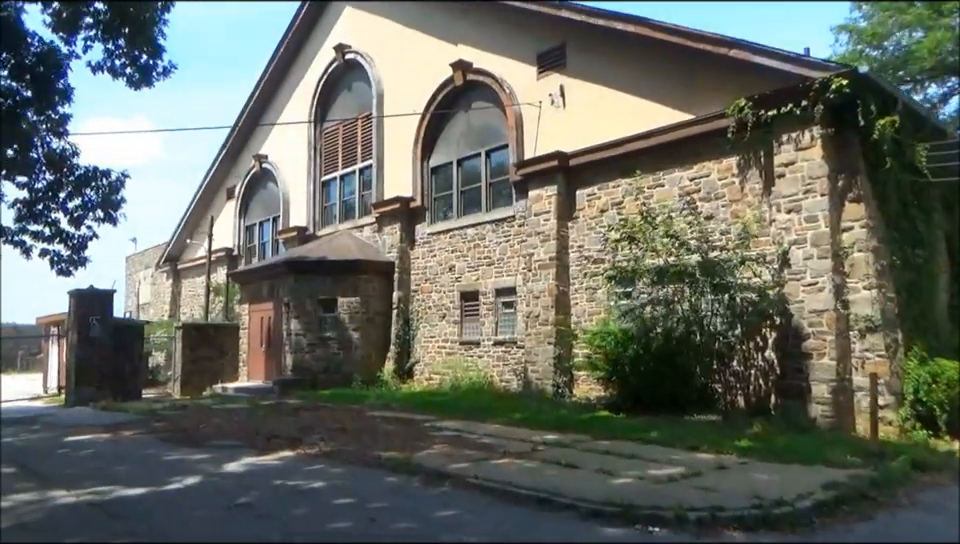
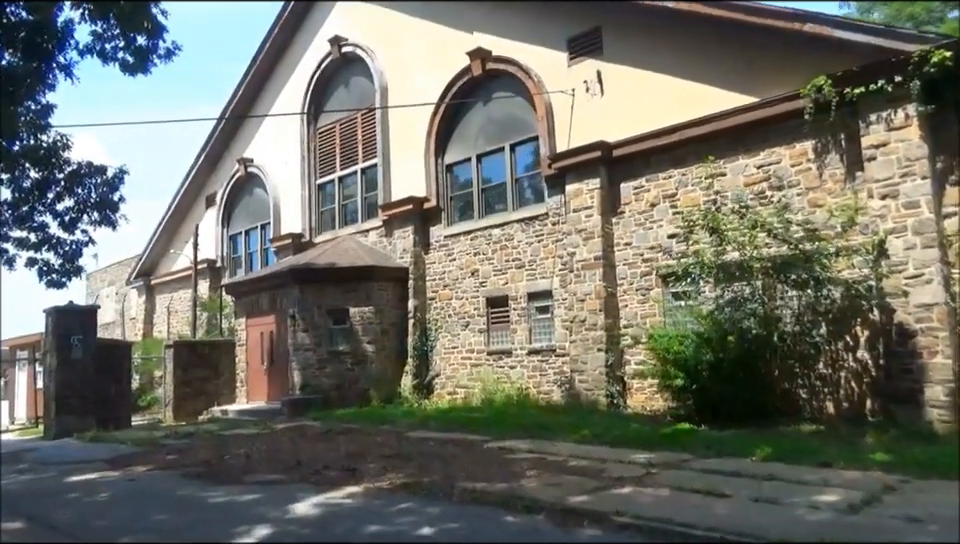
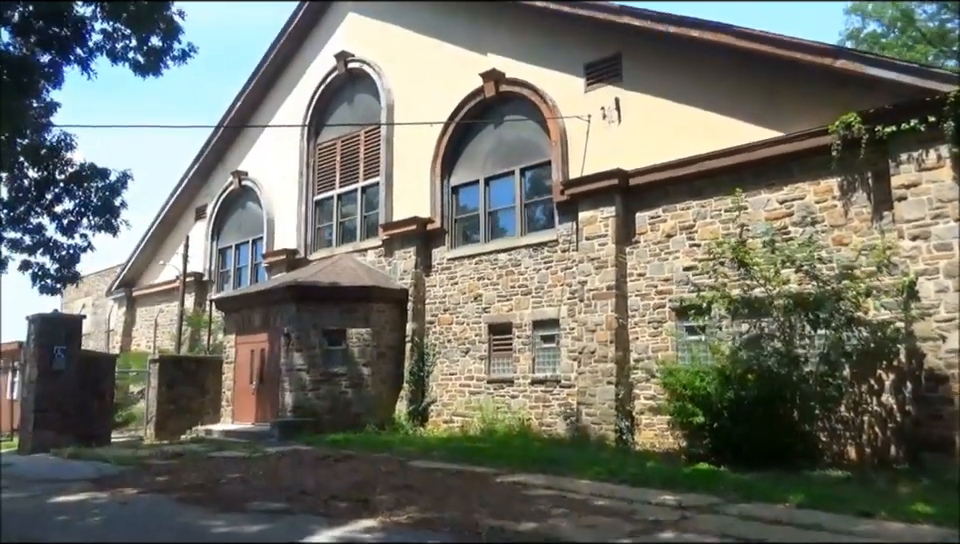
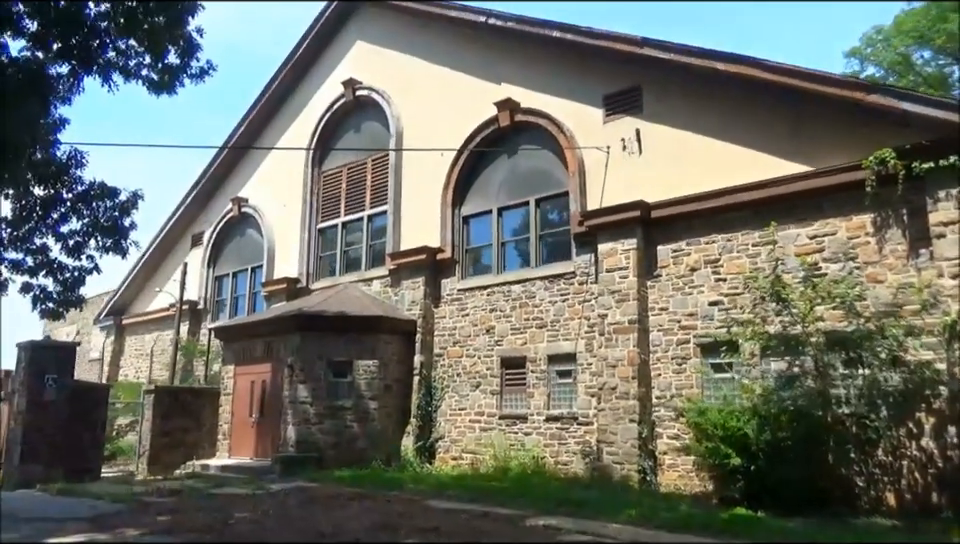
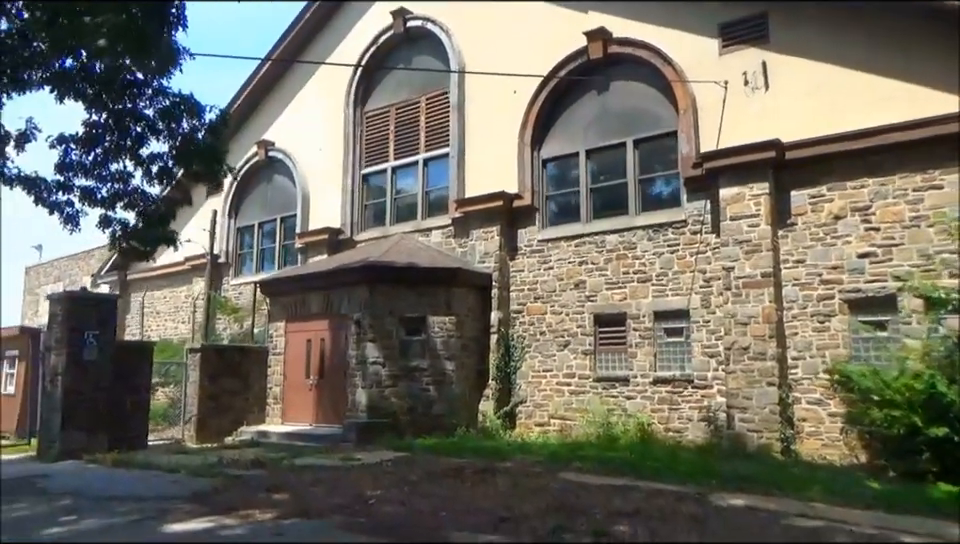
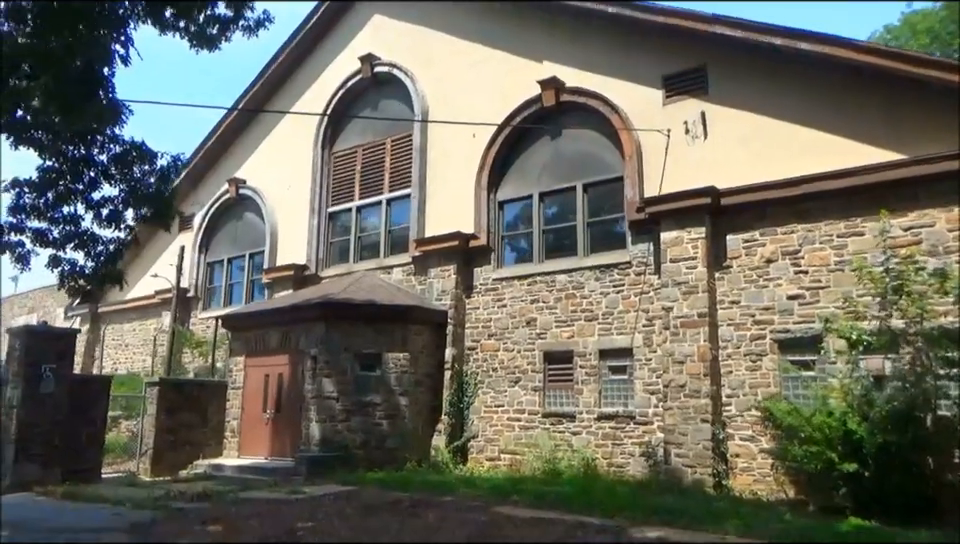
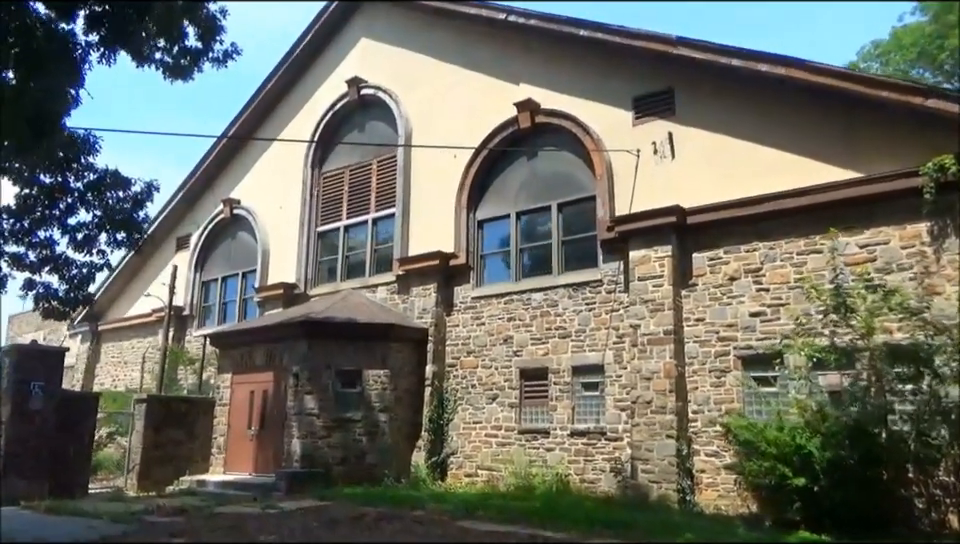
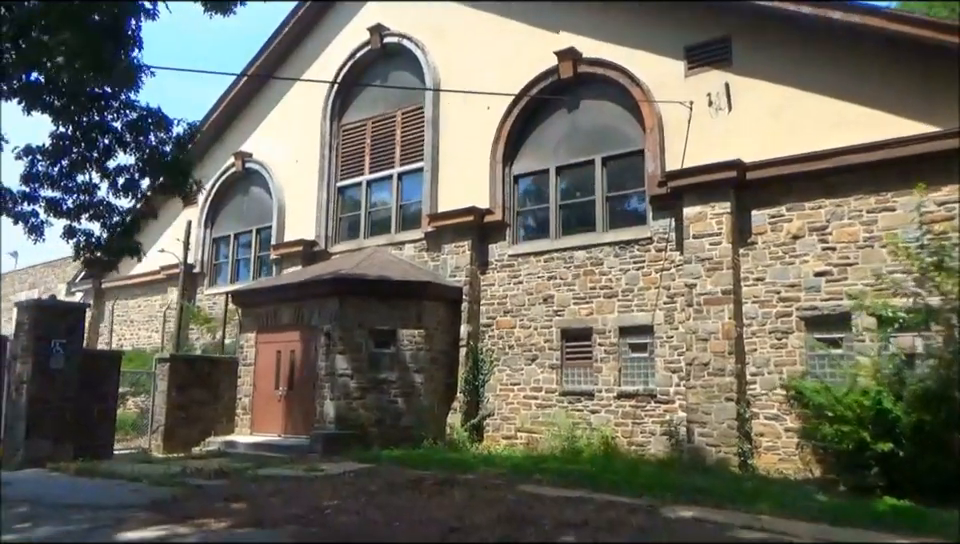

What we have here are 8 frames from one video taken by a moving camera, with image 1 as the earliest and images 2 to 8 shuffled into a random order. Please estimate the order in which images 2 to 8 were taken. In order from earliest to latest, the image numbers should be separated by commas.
2, 3, 4, 7, 6, 8, 5
